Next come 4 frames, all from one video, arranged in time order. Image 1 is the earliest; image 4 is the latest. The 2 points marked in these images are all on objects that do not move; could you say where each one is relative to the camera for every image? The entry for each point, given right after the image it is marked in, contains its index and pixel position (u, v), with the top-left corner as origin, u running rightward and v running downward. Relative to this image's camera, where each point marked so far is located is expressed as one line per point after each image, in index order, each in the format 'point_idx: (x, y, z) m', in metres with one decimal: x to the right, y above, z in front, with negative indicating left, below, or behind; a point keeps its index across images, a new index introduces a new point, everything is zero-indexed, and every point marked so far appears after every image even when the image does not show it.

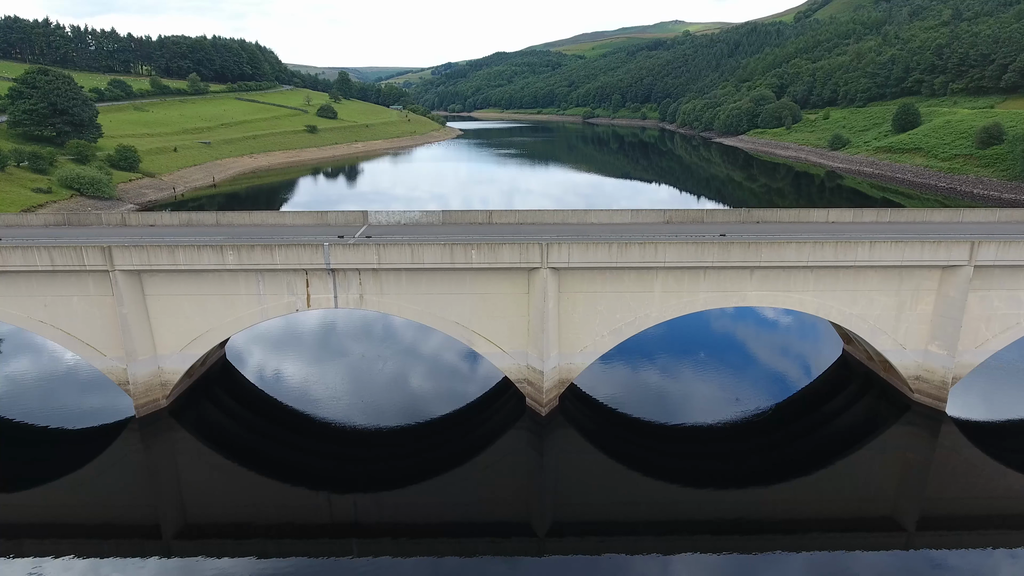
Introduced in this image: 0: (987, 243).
0: (+15.2, +1.5, +17.2) m
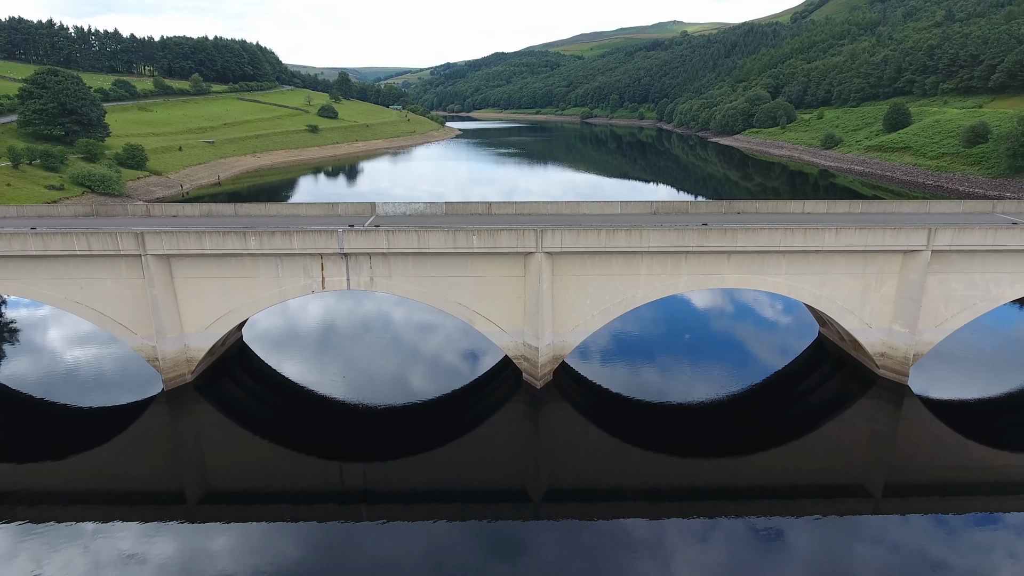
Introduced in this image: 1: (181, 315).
0: (+15.1, +2.1, +18.7) m
1: (-12.4, -0.9, +19.9) m
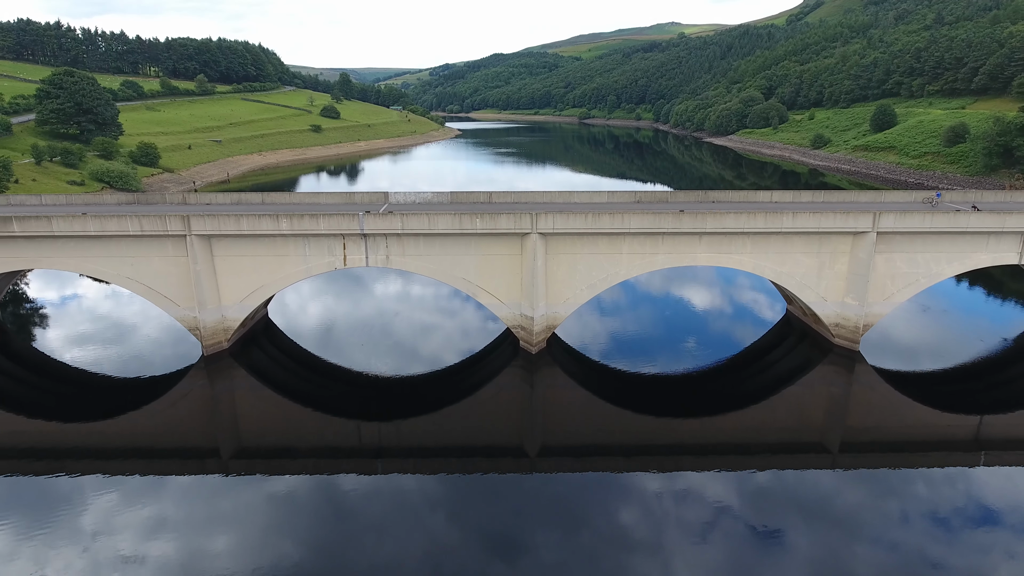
0: (+15.1, +2.9, +21.1) m
1: (-12.5, -0.1, +22.2) m
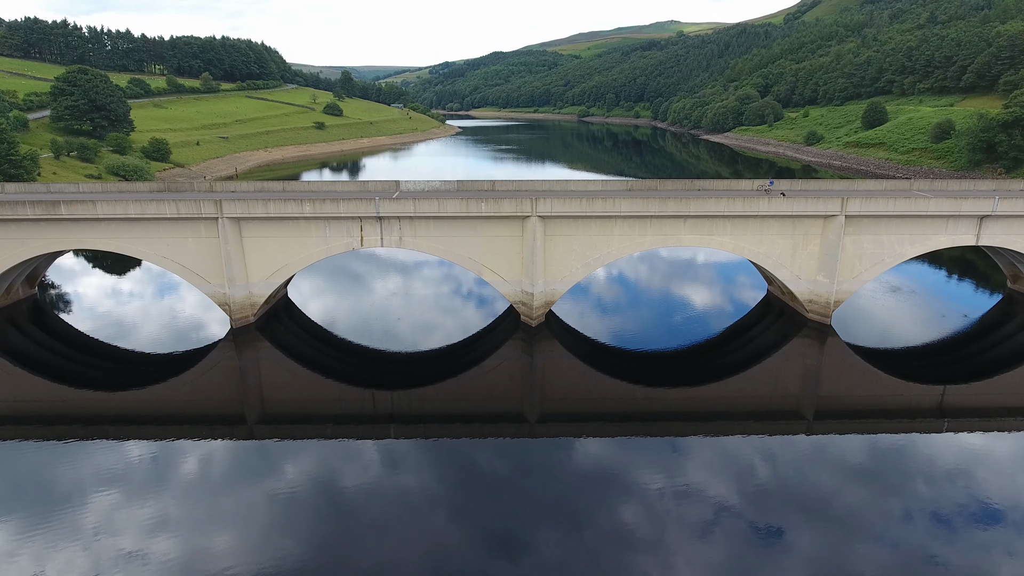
0: (+15.1, +3.8, +23.1) m
1: (-12.4, +0.8, +24.2) m
